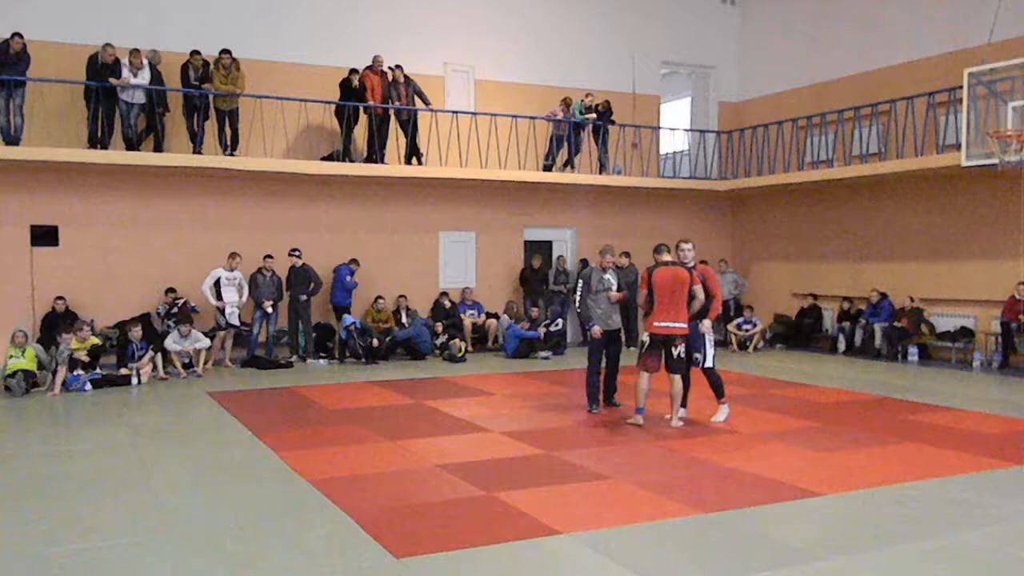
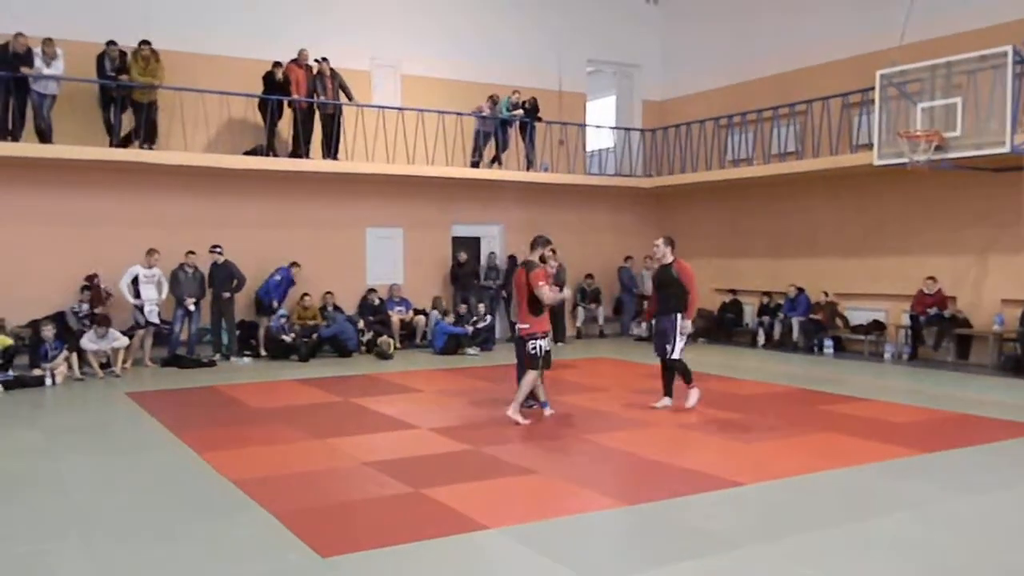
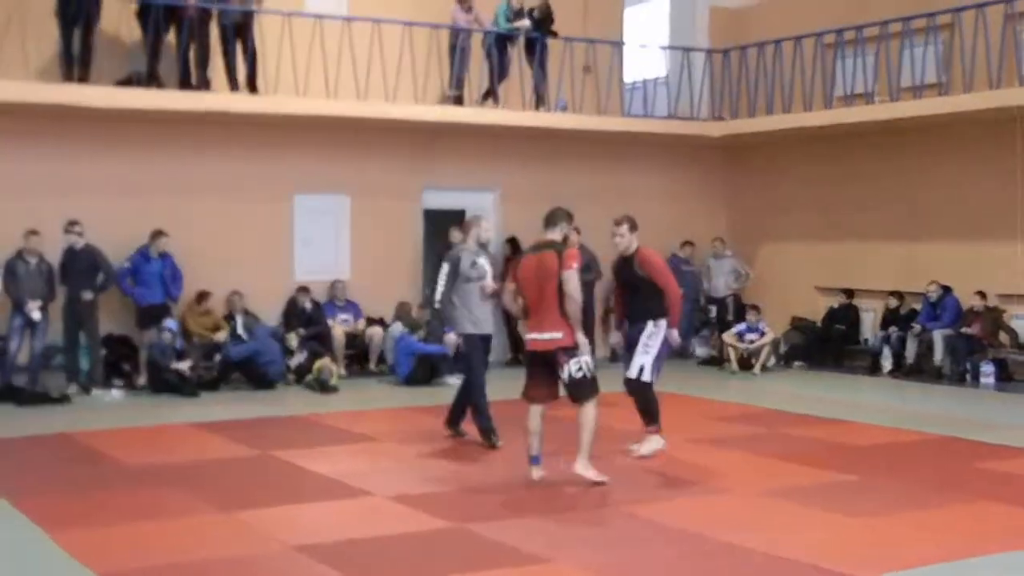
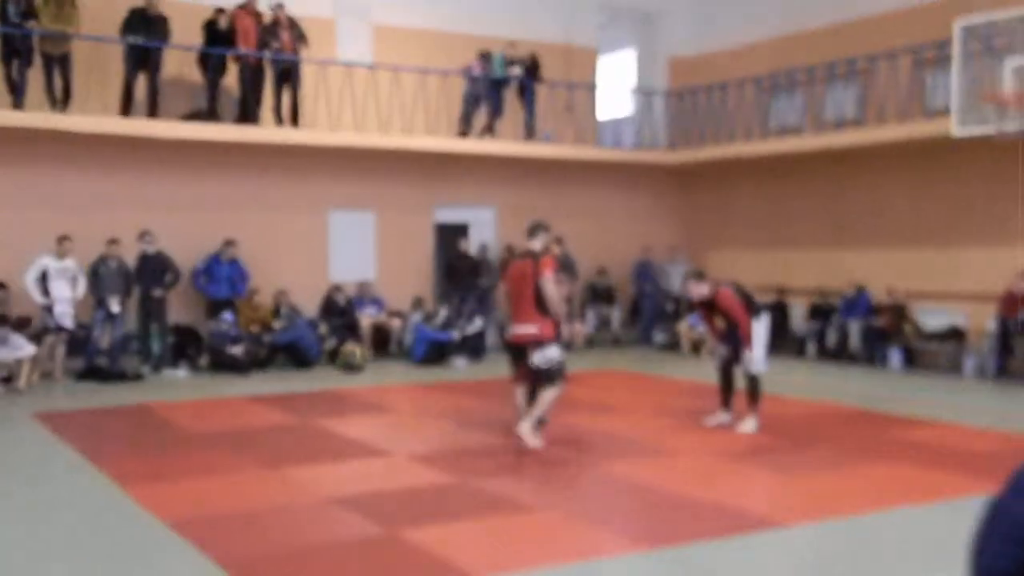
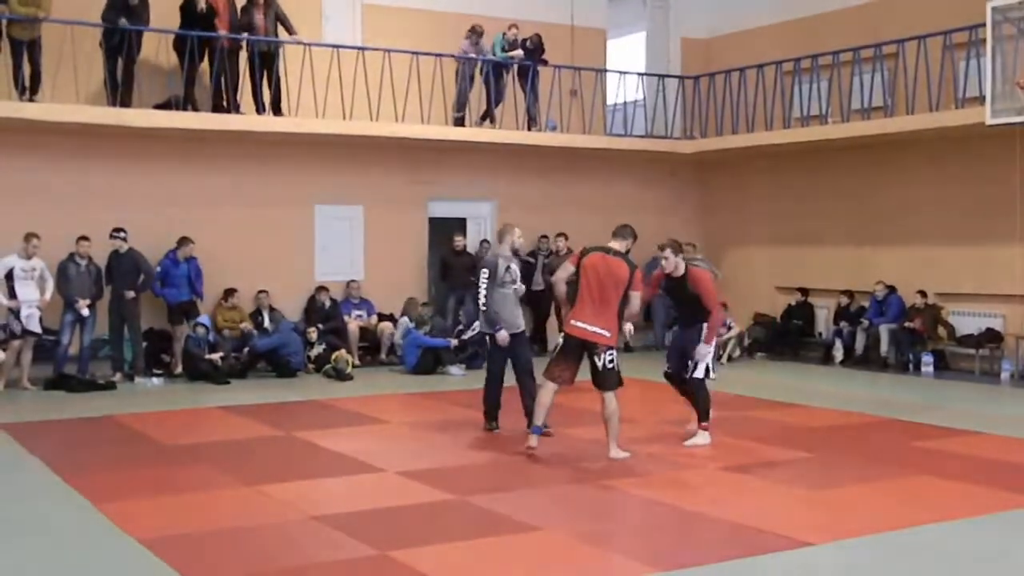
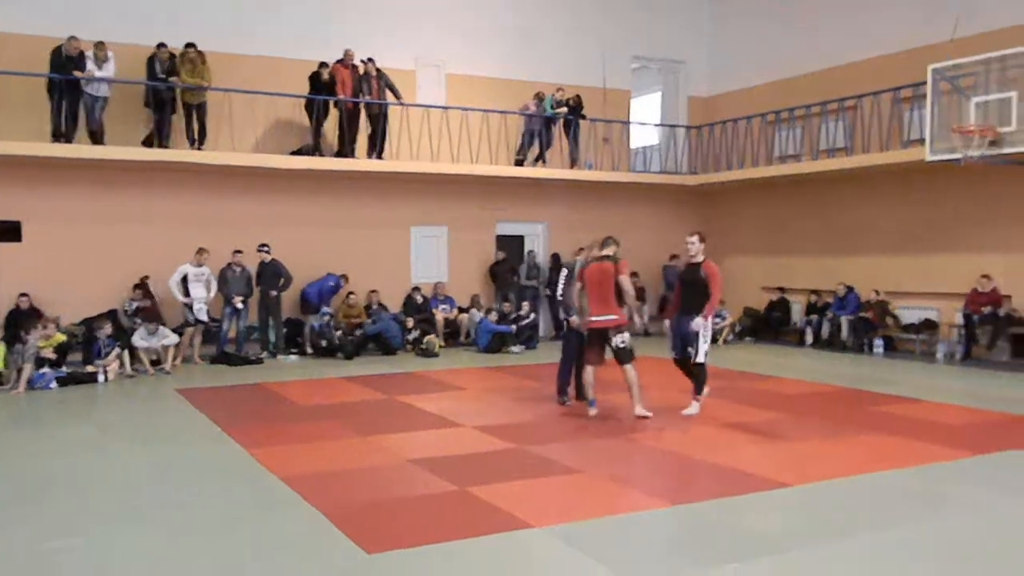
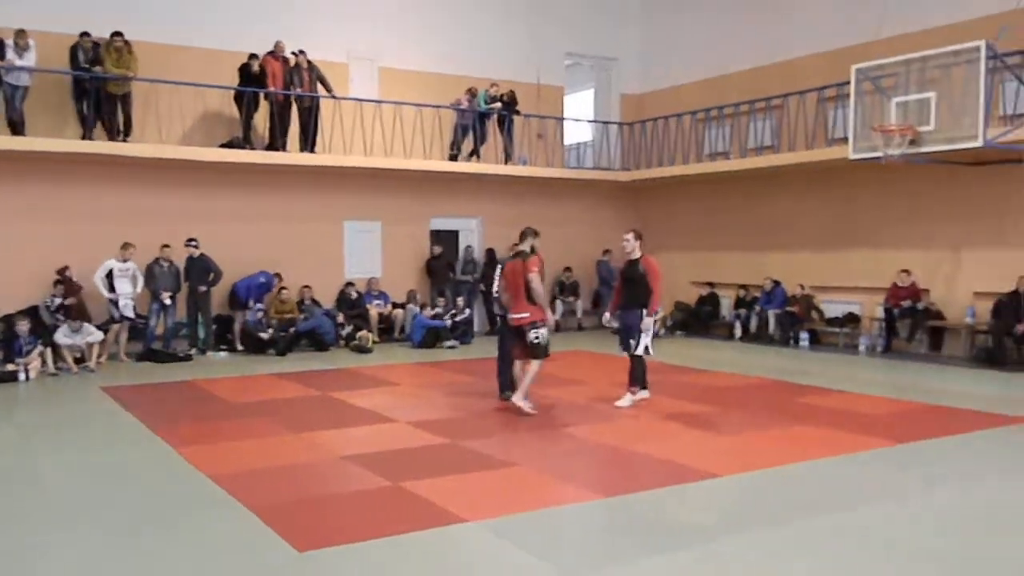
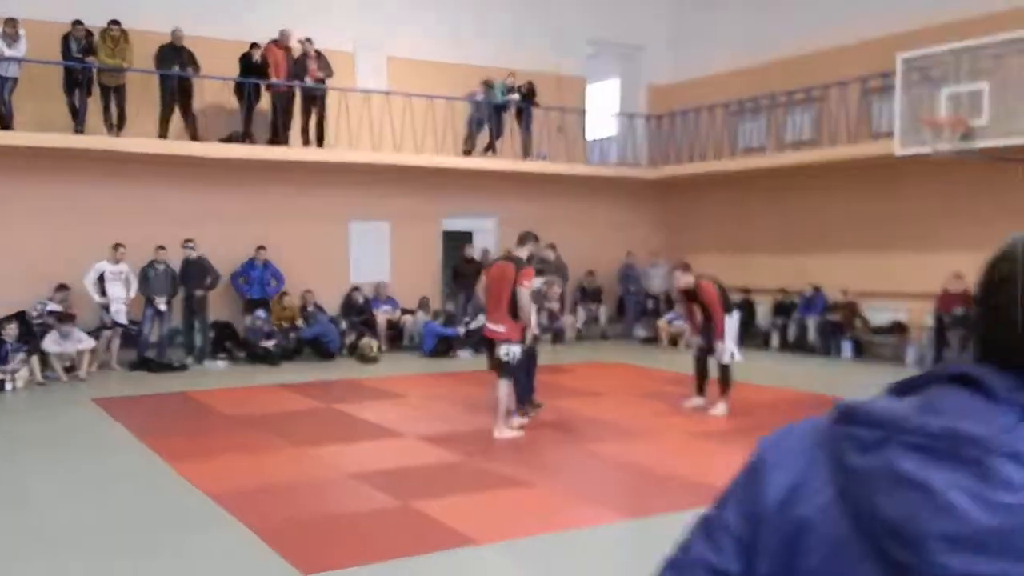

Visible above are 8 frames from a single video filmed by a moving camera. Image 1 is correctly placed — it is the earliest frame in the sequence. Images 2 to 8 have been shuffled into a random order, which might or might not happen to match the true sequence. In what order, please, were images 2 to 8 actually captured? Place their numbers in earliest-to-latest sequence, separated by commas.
6, 7, 2, 8, 4, 5, 3
